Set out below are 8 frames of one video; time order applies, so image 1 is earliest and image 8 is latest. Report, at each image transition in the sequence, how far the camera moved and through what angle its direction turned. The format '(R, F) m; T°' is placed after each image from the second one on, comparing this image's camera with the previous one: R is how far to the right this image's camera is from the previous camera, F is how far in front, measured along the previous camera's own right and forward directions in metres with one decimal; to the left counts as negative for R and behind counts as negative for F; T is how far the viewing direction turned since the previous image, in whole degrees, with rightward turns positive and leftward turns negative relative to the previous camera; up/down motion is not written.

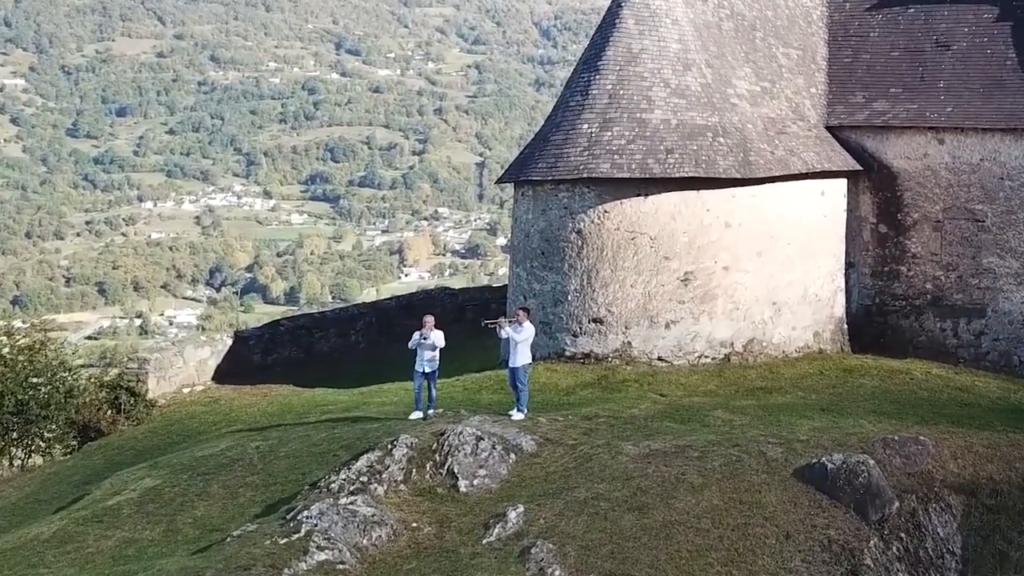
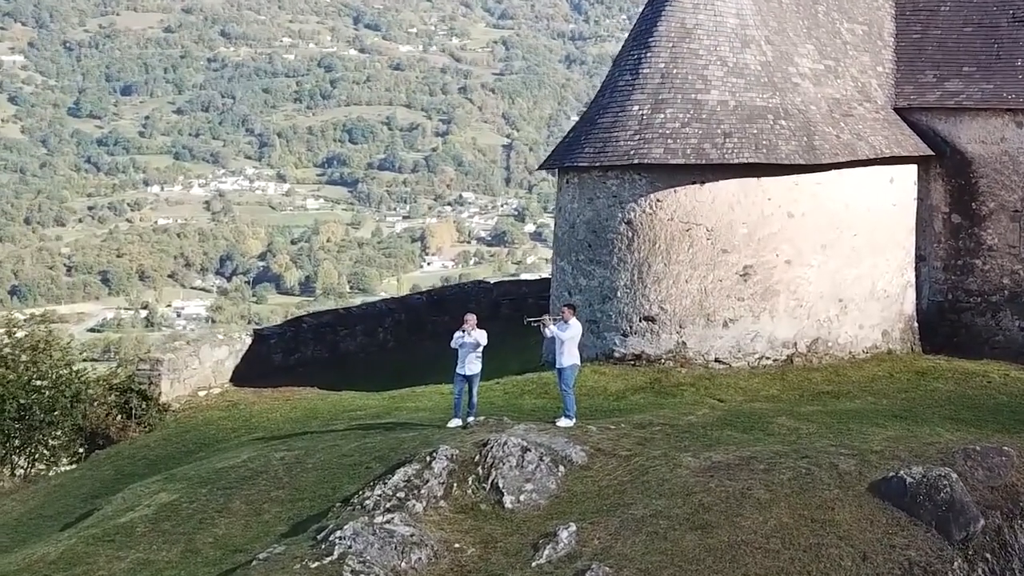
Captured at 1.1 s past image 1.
(-0.3, +1.2) m; -1°
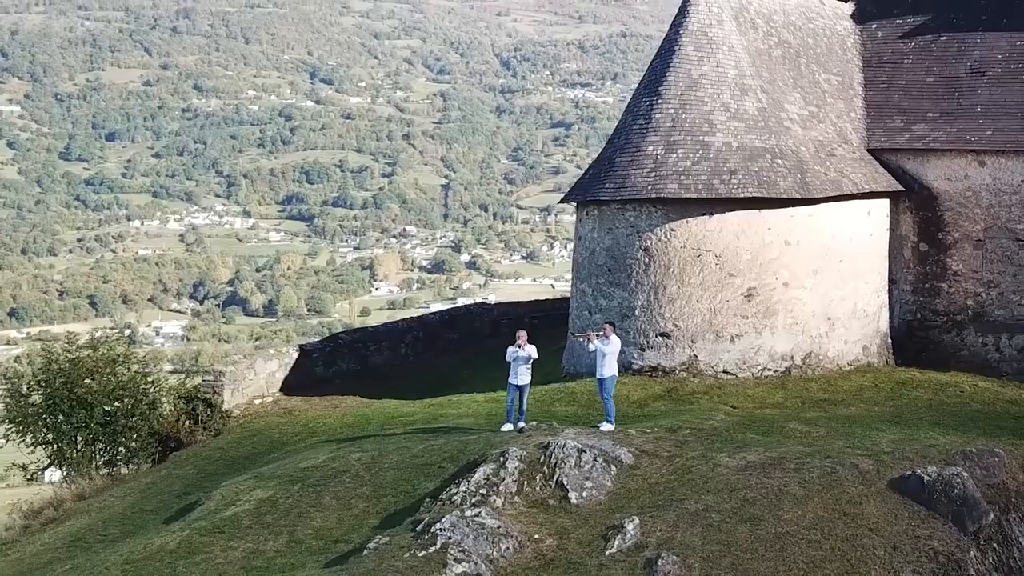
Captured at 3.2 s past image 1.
(-2.3, -1.1) m; +6°
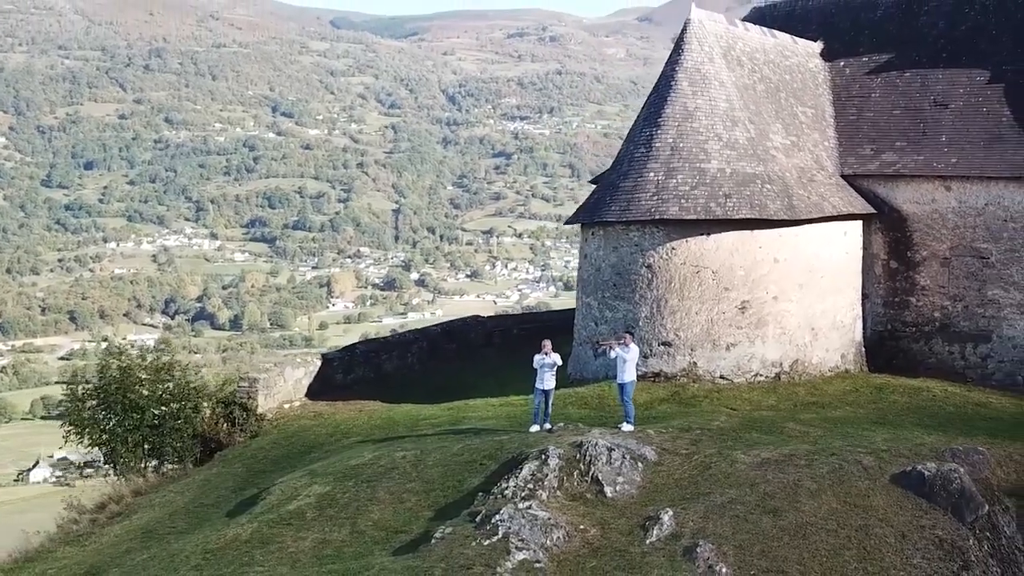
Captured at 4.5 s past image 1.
(-1.9, -0.7) m; +6°
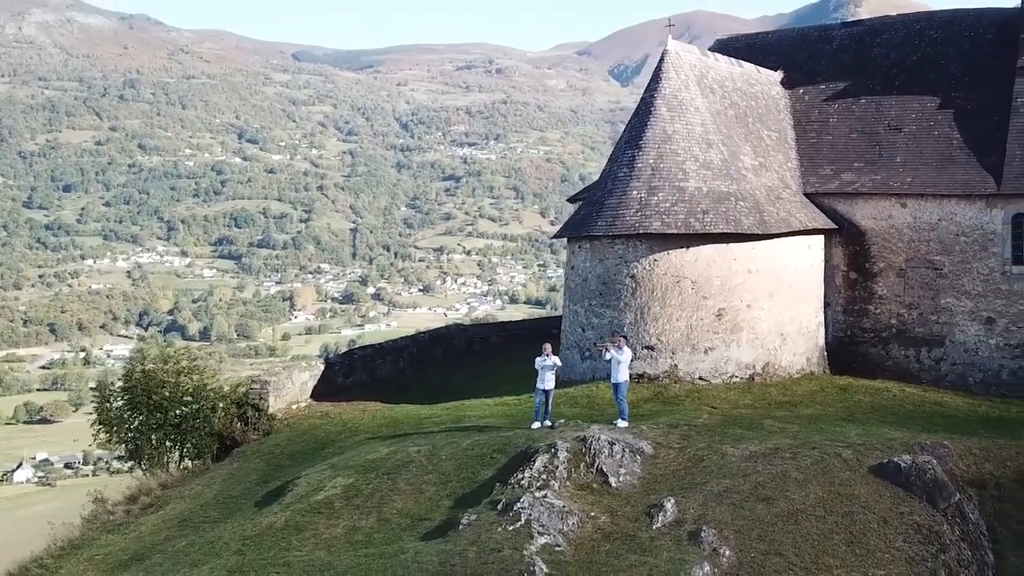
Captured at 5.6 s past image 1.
(-1.3, -0.7) m; +4°
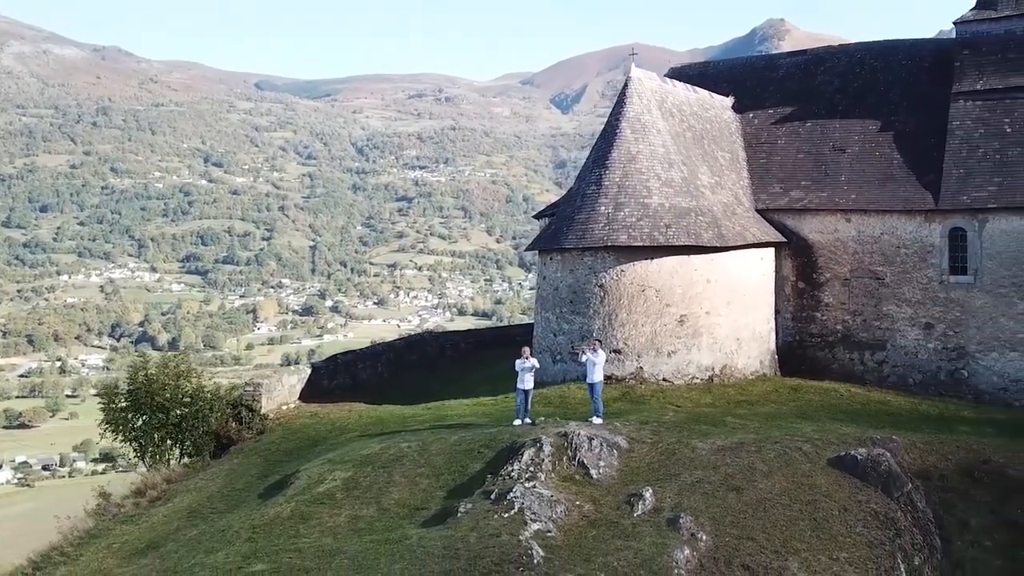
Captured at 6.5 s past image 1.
(-0.9, -0.8) m; +4°
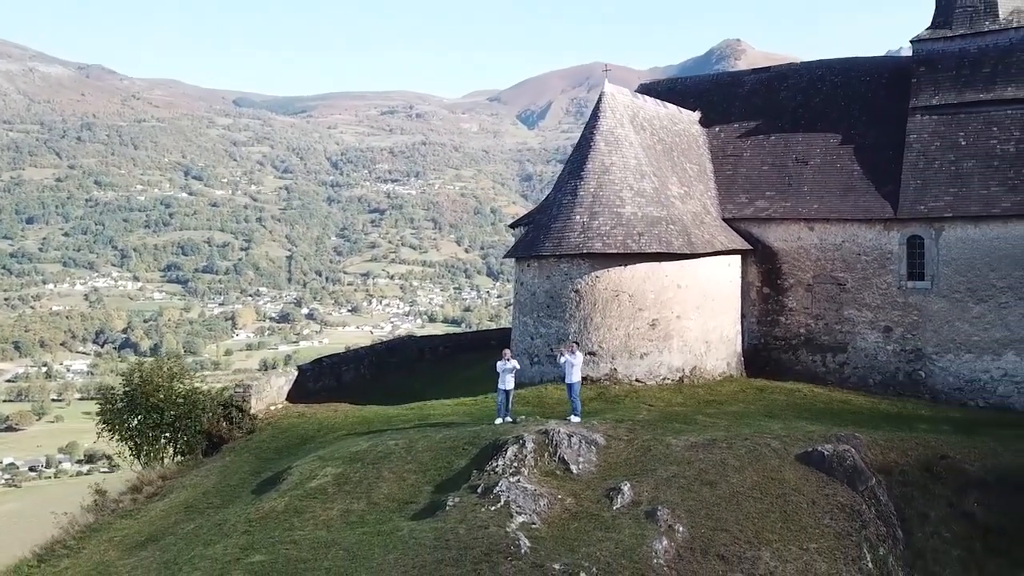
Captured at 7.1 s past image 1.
(-0.4, -0.6) m; +2°
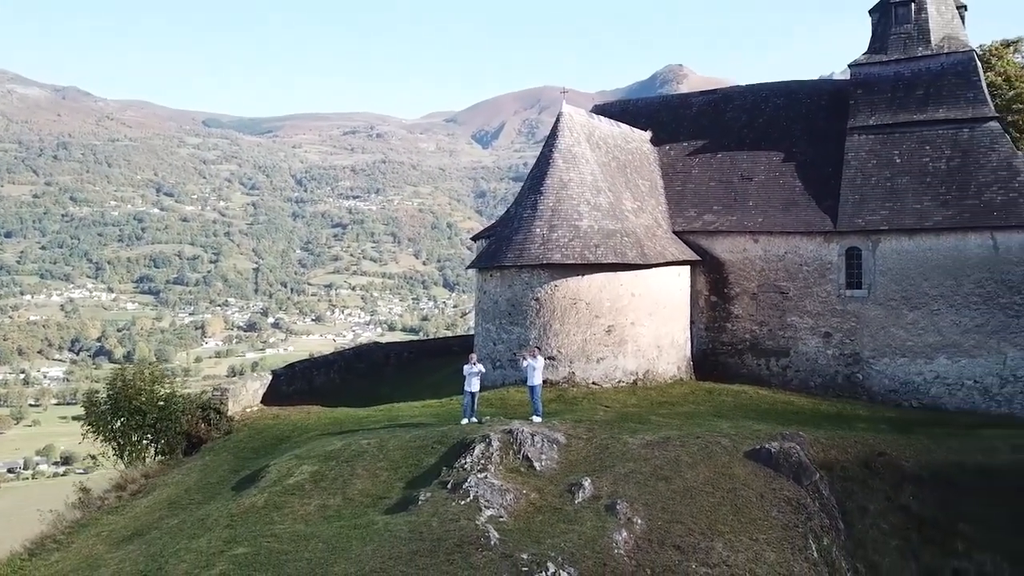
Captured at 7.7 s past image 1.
(-0.3, -0.9) m; +3°
